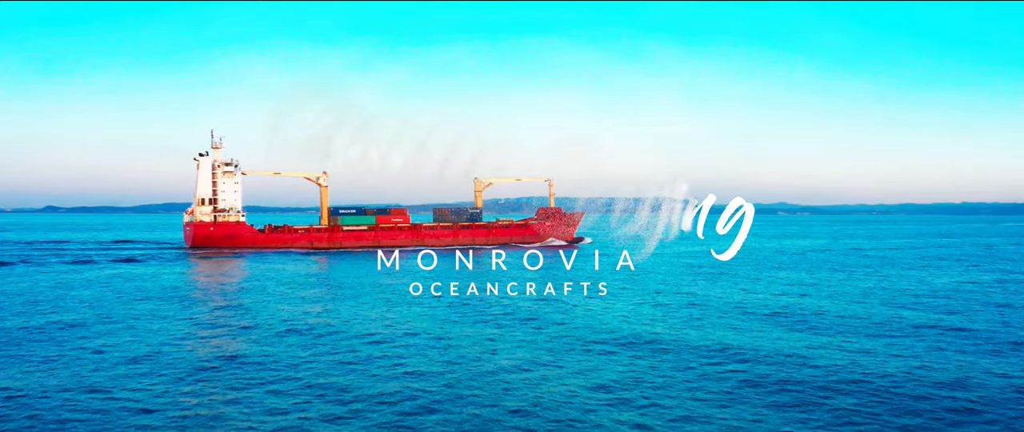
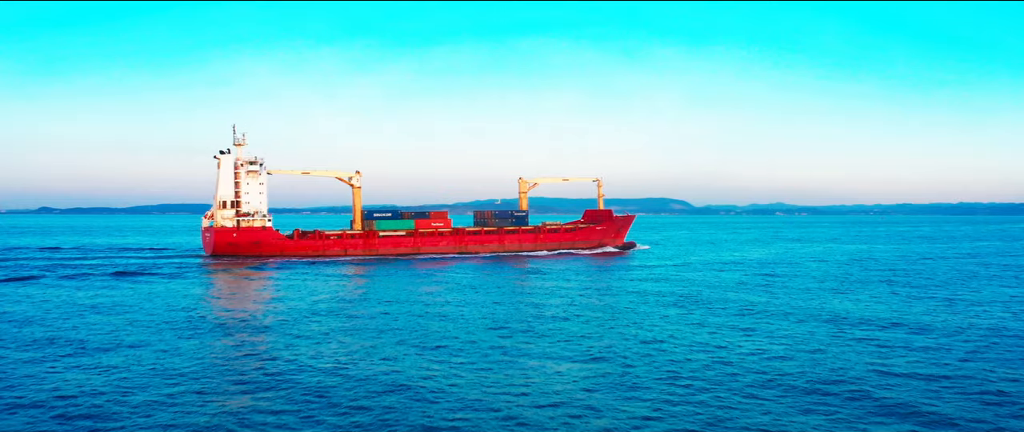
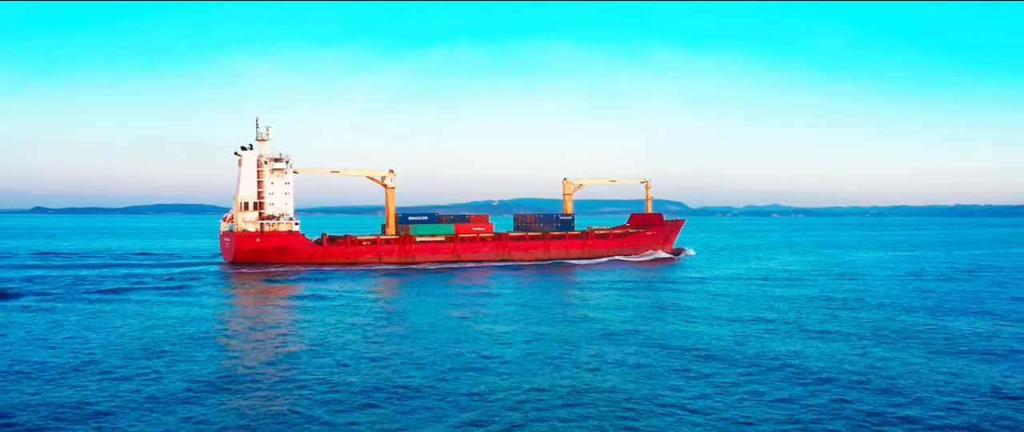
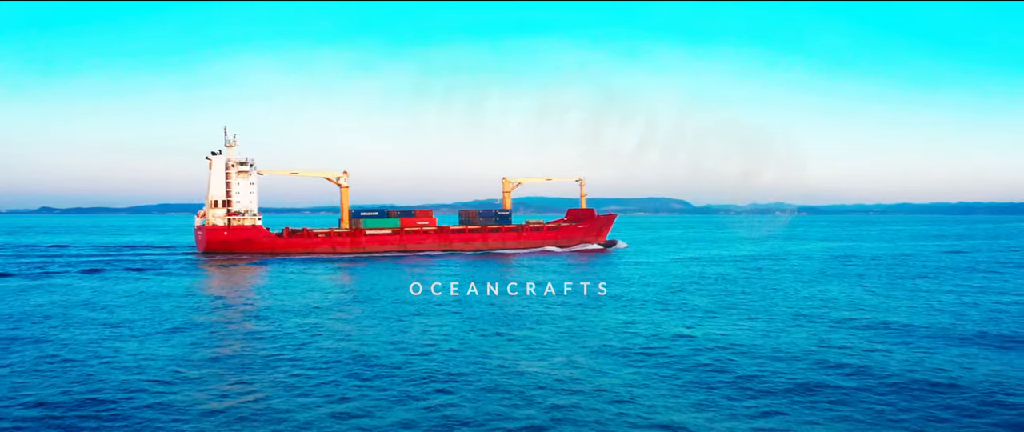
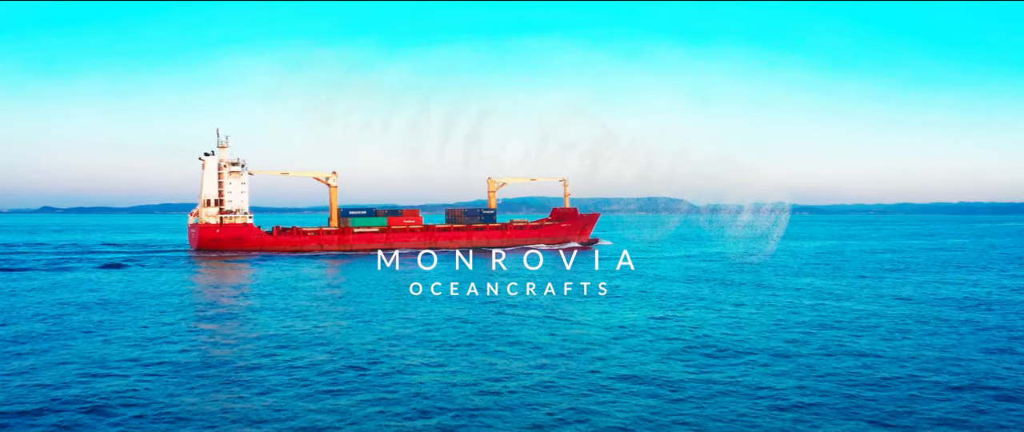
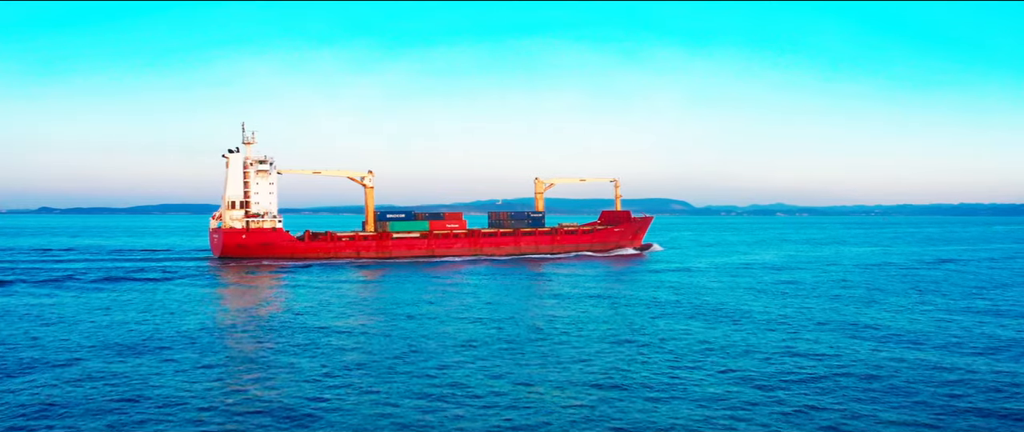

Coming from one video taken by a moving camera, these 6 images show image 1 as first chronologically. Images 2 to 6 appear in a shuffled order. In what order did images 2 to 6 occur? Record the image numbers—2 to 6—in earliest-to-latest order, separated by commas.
5, 4, 2, 6, 3
